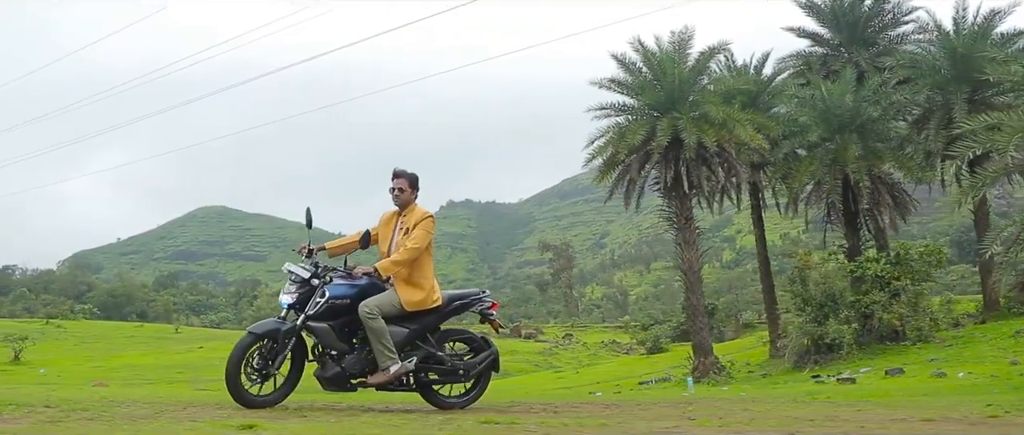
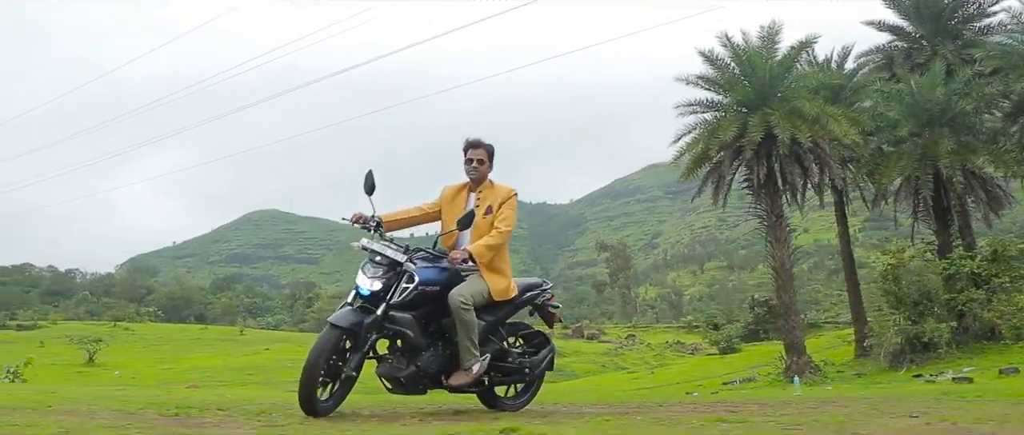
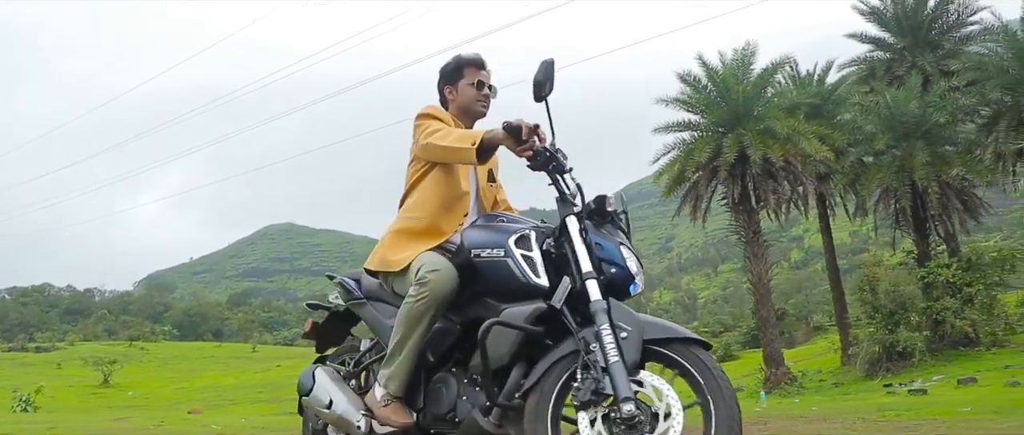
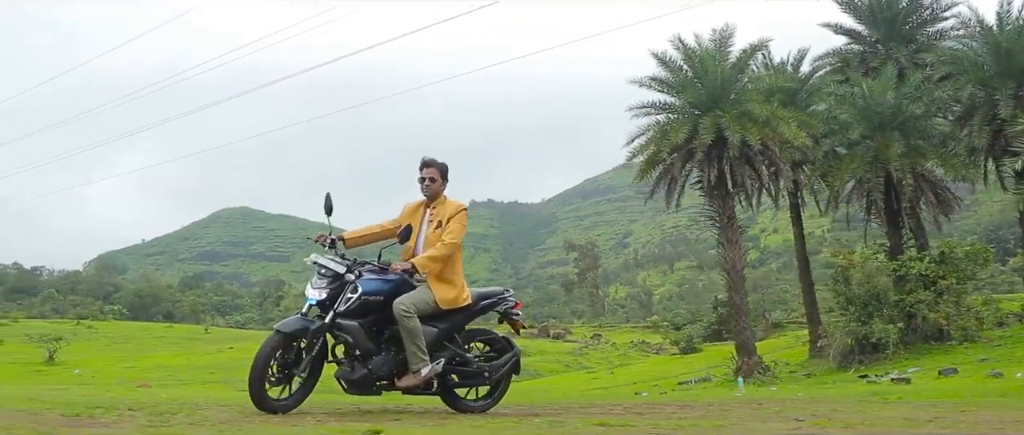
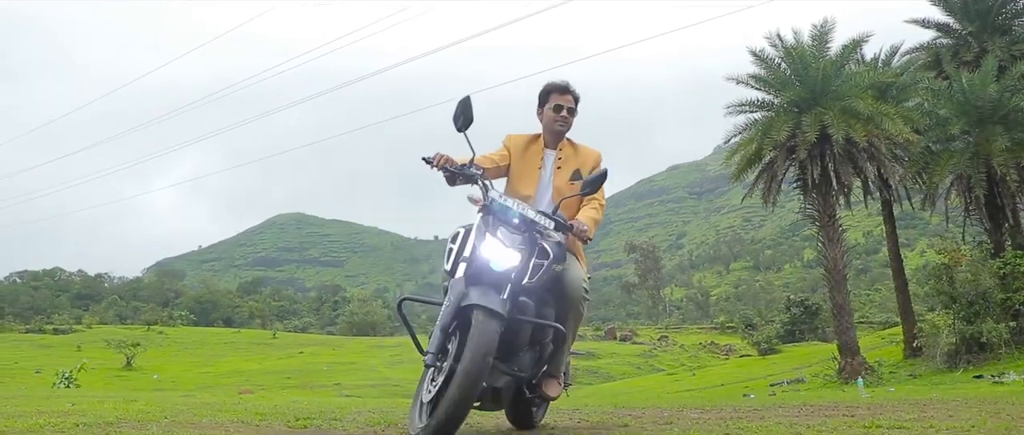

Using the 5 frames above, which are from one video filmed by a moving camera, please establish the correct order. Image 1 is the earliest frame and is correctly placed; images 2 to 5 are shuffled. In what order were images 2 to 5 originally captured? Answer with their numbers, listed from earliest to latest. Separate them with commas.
4, 2, 5, 3
